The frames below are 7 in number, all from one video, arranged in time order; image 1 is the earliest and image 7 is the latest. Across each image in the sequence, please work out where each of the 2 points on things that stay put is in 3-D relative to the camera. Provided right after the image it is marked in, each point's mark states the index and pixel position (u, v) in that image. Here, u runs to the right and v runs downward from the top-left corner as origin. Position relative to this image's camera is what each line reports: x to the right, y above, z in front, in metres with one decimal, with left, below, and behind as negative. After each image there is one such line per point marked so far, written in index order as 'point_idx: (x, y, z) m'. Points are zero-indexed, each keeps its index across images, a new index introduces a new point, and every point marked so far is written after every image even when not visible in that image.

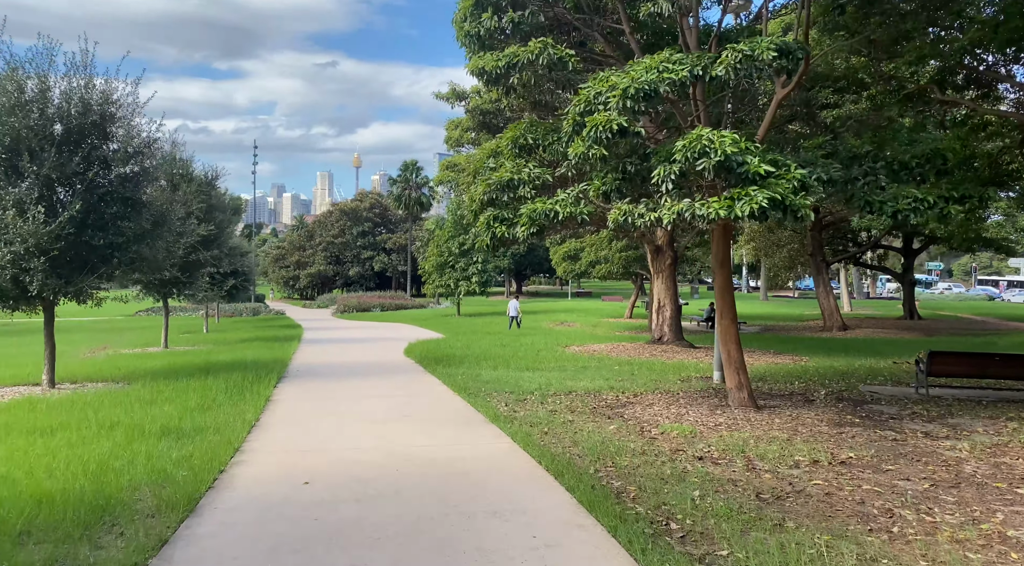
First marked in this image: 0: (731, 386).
0: (+2.7, -1.3, +11.2) m
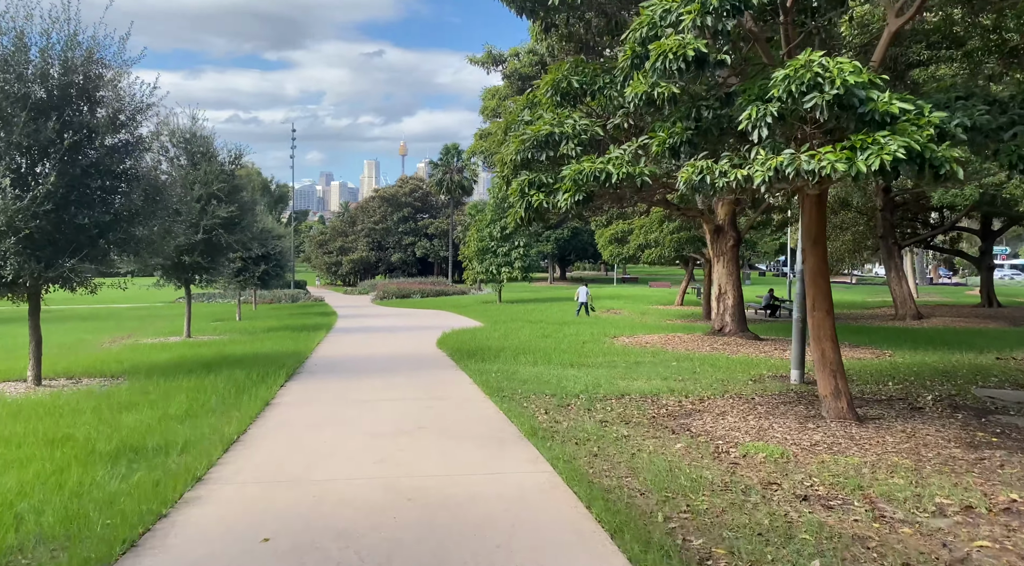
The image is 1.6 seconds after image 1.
0: (+3.1, -1.1, +9.0) m
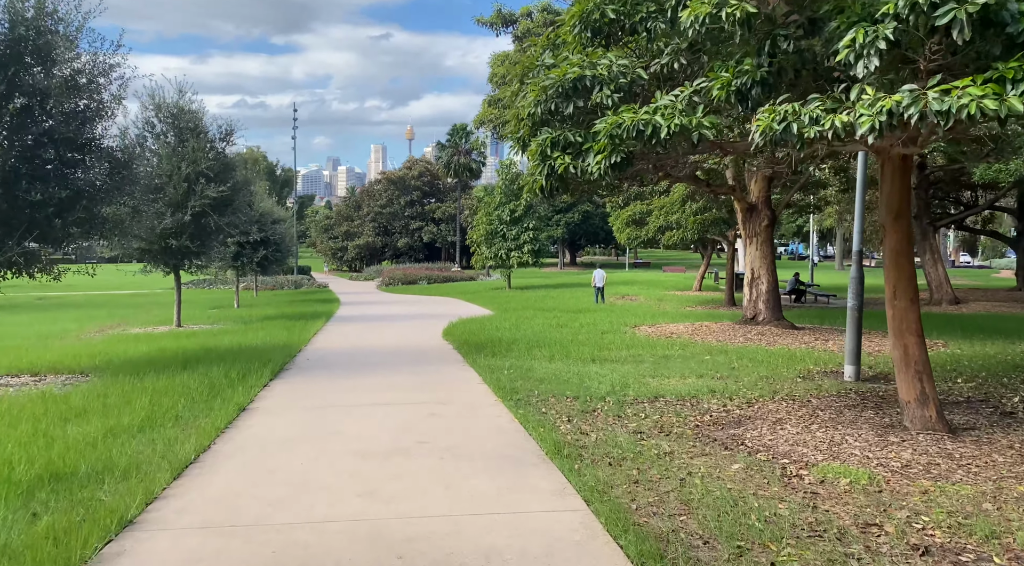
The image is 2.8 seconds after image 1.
0: (+3.3, -1.0, +7.5) m
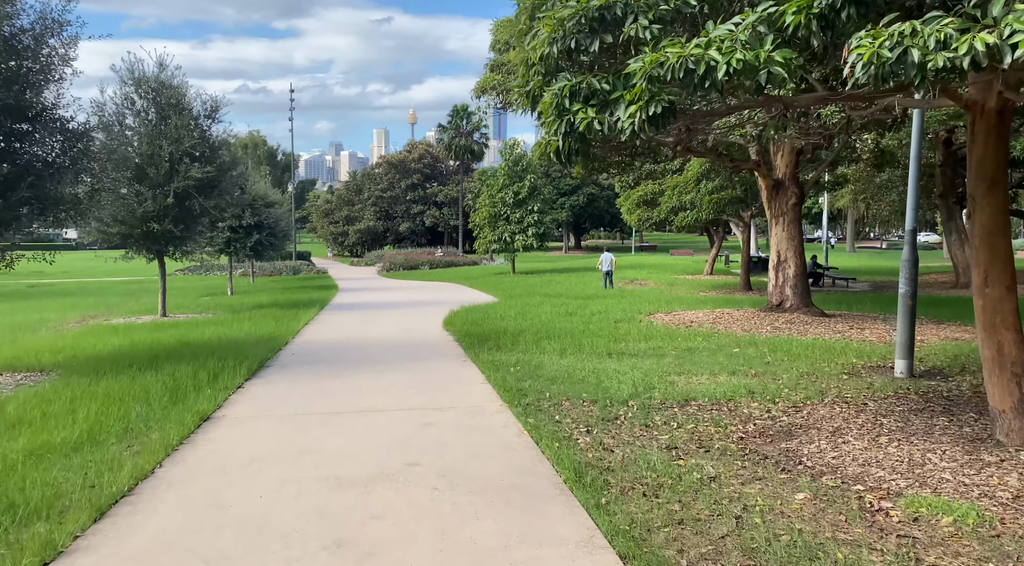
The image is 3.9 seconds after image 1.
0: (+3.3, -0.8, +6.2) m
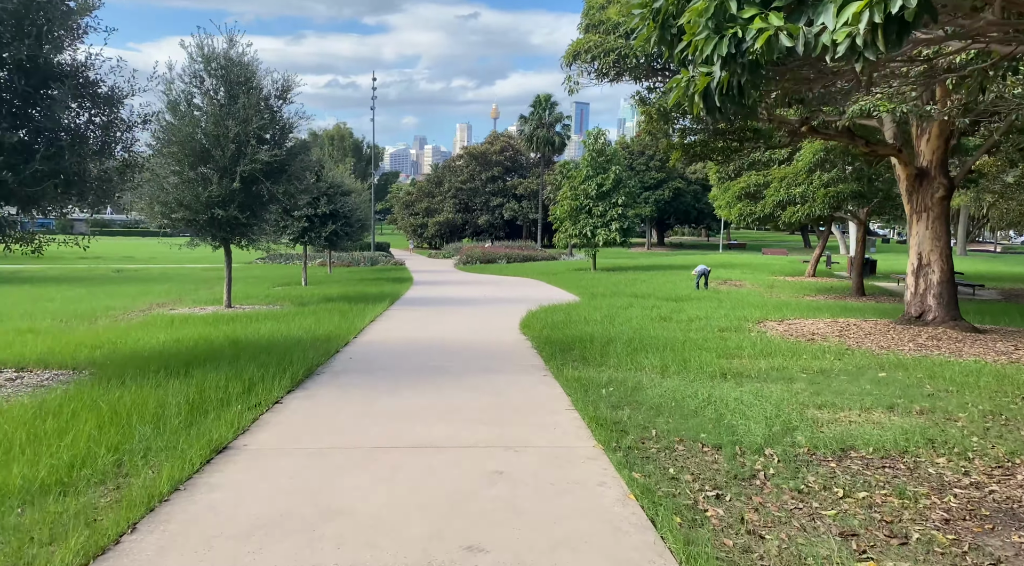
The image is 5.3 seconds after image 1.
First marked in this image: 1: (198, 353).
0: (+3.8, -1.0, +4.0) m
1: (-3.8, -0.9, +10.9) m
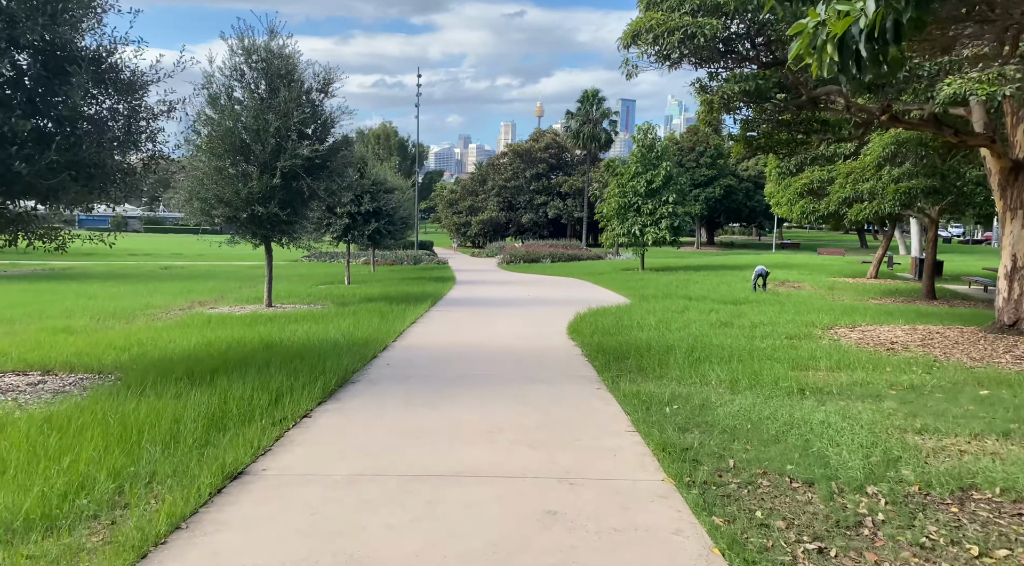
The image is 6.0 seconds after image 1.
0: (+4.1, -1.0, +2.9) m
1: (-3.2, -0.9, +10.2) m
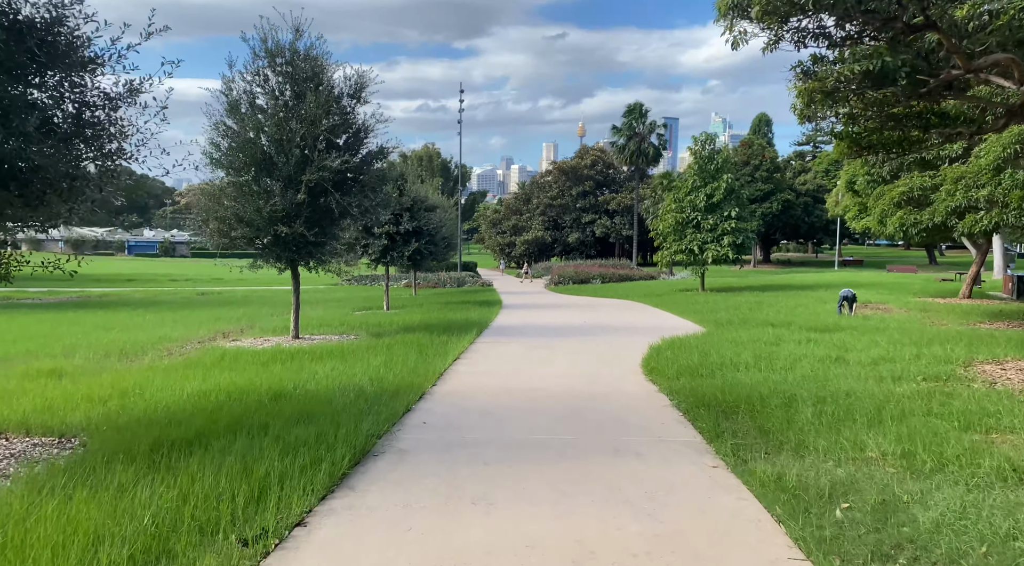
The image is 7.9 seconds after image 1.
0: (+4.3, -1.1, +0.3) m
1: (-2.6, -1.2, +7.9) m
